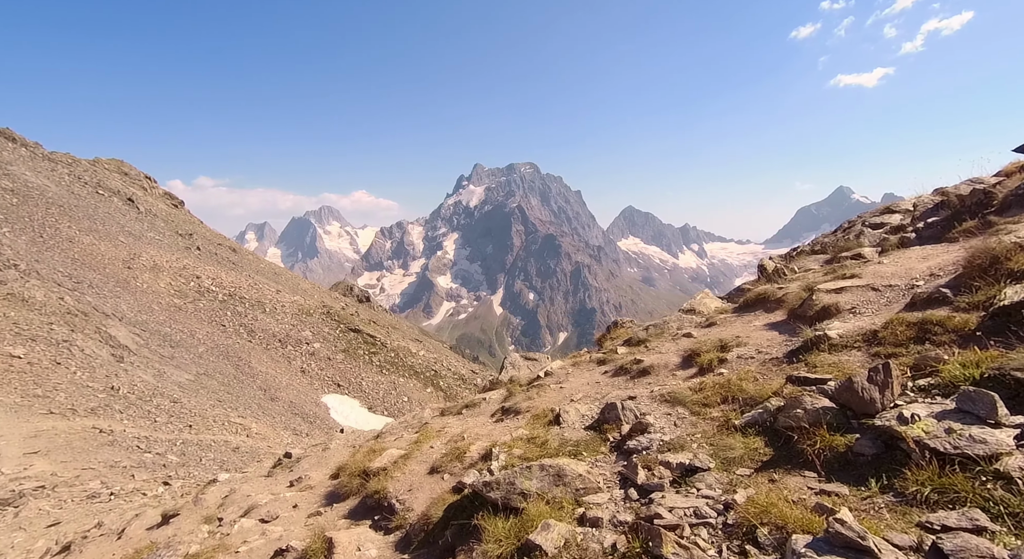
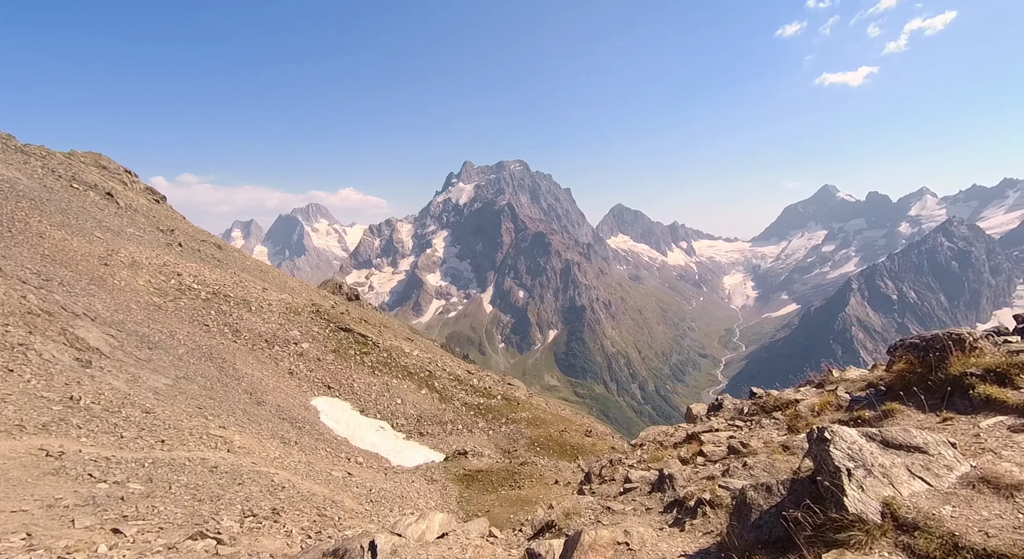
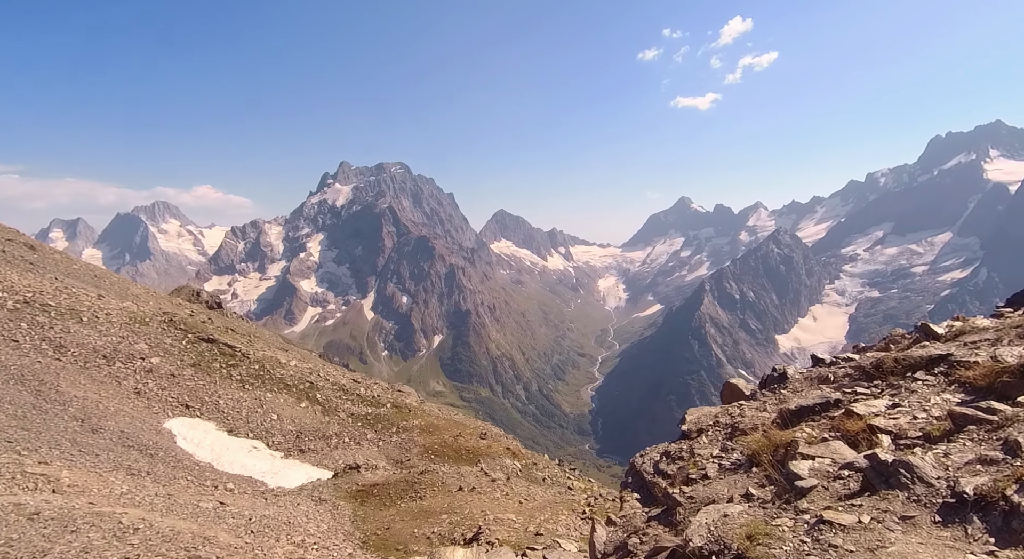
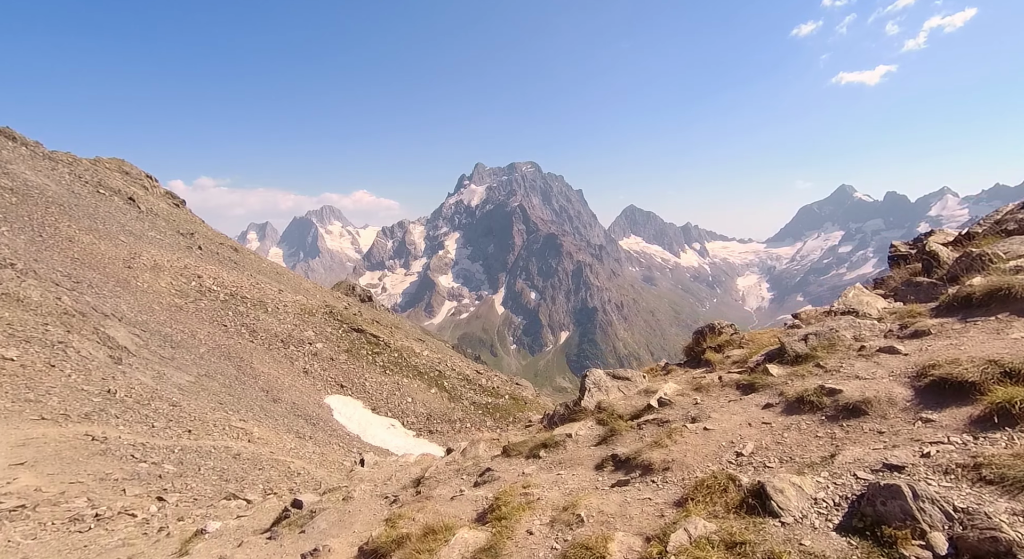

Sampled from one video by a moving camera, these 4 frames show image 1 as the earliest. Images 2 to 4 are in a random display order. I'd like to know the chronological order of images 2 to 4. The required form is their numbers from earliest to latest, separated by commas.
4, 2, 3
